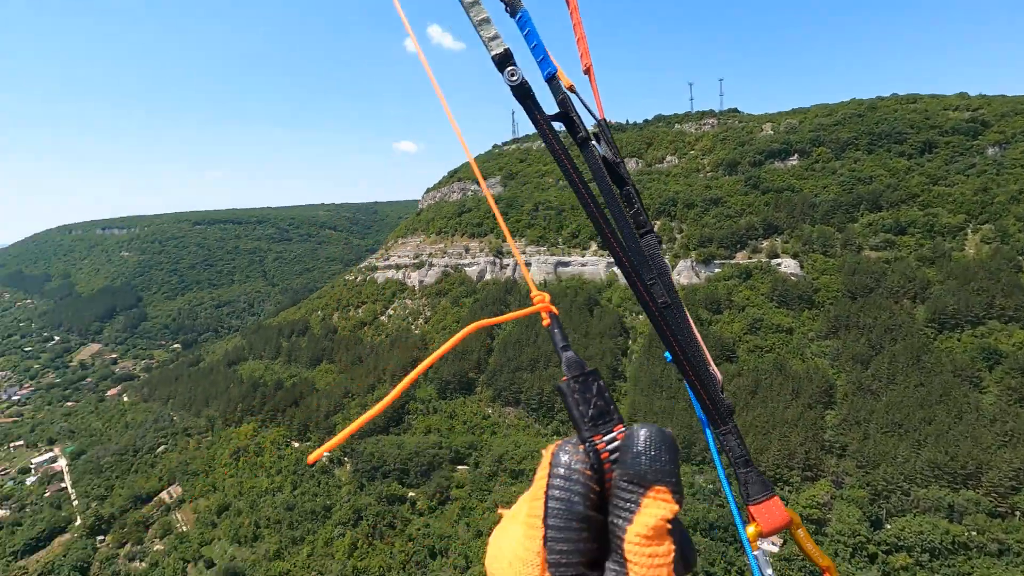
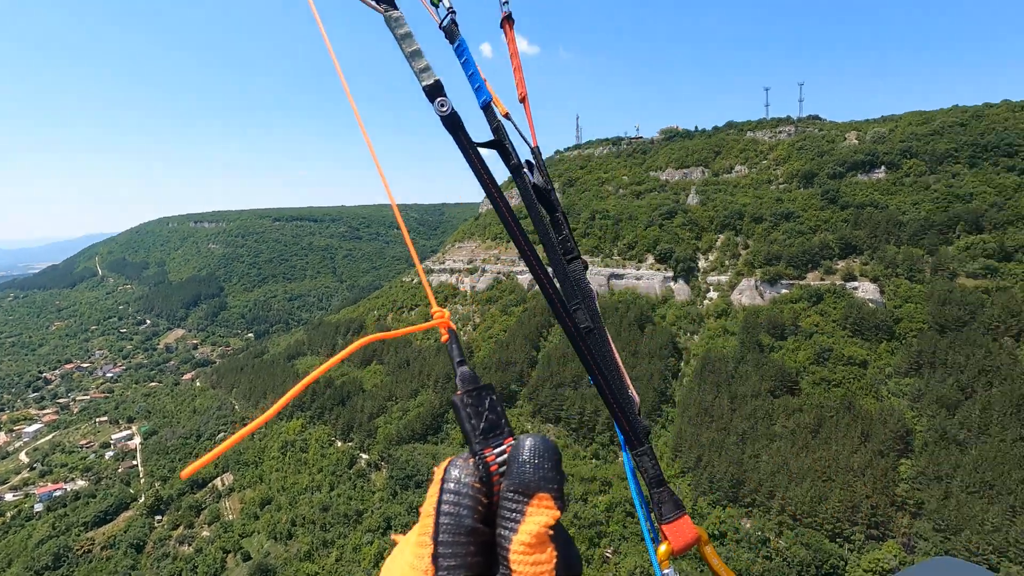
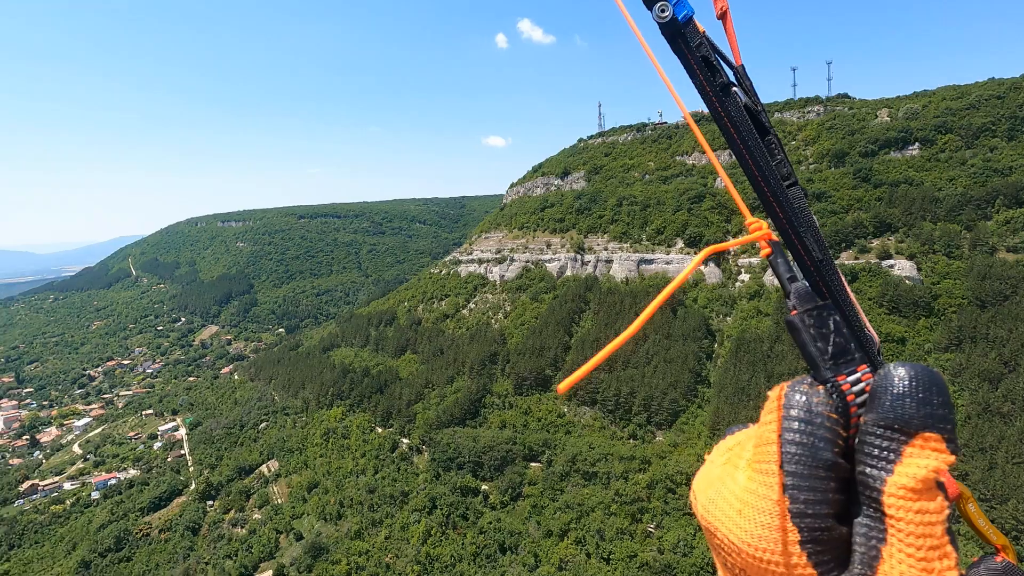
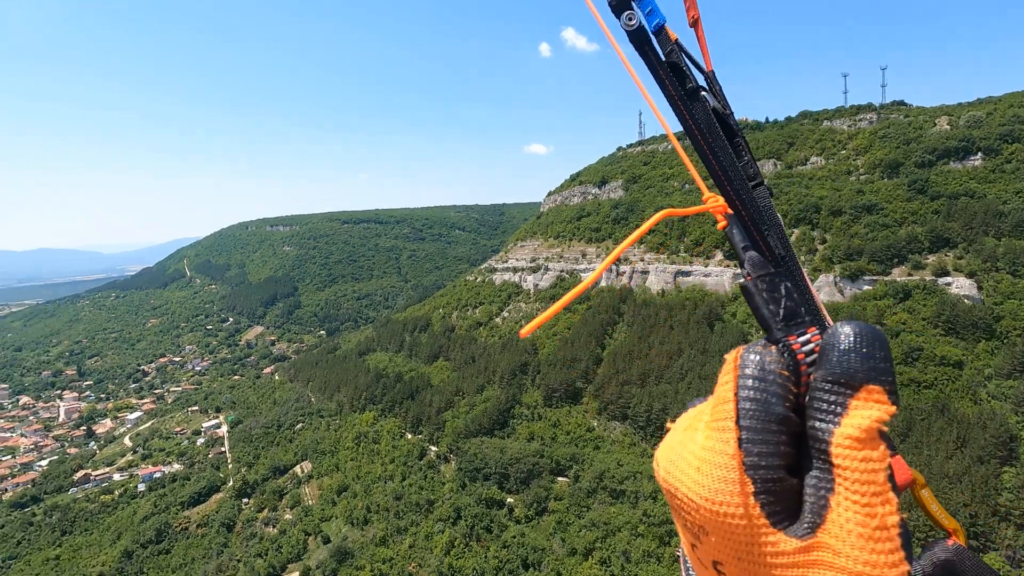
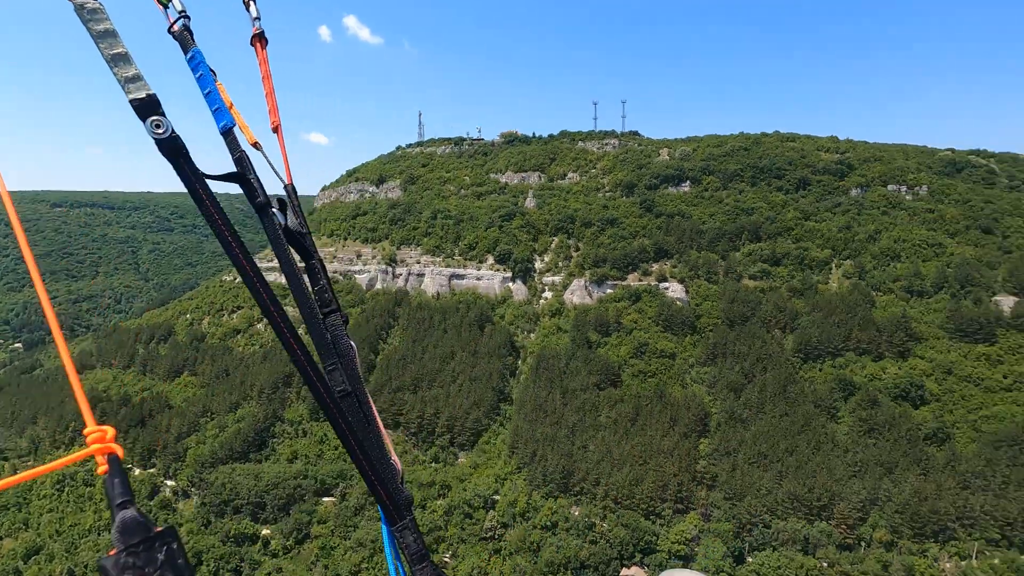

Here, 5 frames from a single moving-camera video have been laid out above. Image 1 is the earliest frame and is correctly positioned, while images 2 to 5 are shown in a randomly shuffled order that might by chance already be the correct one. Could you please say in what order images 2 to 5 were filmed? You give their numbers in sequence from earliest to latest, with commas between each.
3, 4, 2, 5
